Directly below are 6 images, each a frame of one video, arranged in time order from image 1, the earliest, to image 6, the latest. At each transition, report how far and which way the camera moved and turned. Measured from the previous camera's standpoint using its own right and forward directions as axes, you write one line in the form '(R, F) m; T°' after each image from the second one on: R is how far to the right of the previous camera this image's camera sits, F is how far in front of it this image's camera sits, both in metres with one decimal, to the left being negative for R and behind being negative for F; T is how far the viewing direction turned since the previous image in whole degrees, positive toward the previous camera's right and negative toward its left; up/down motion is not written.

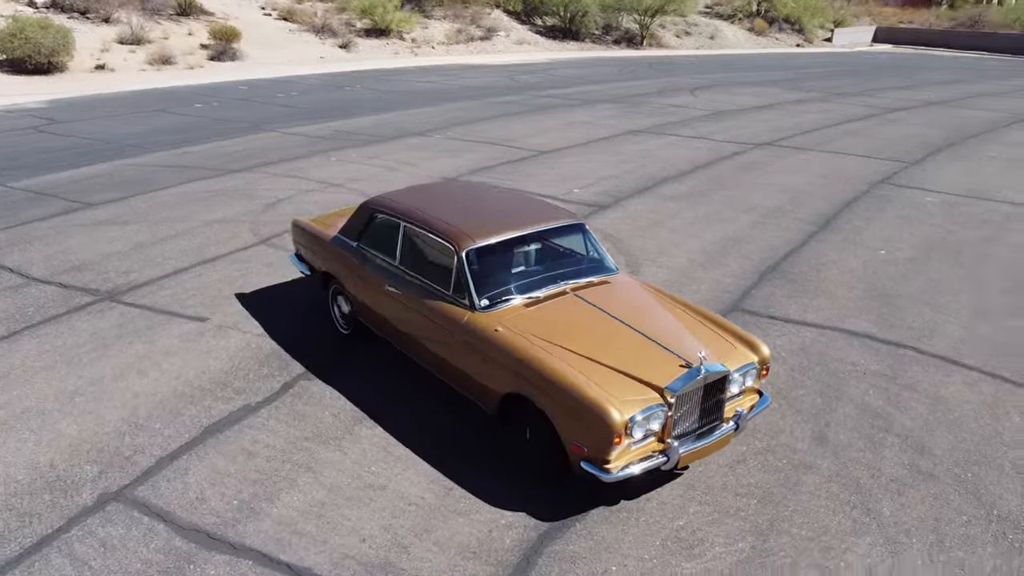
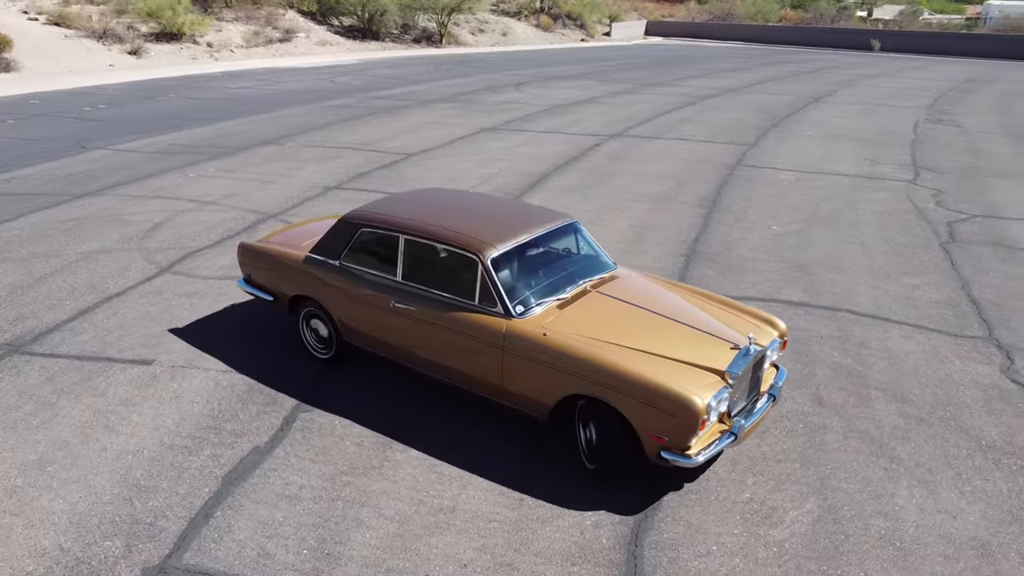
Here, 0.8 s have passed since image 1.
(-1.6, +0.2) m; +14°
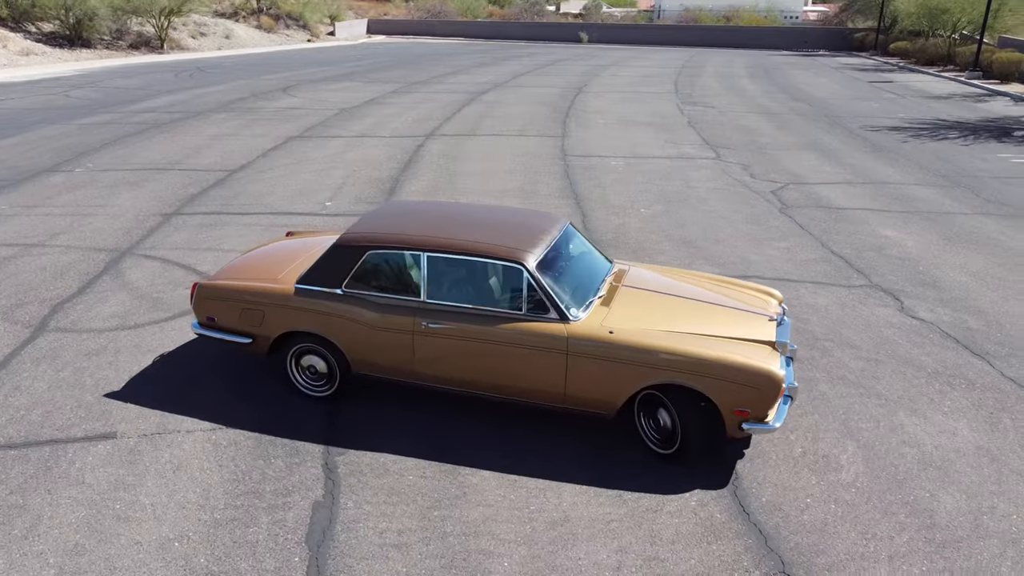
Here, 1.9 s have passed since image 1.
(-2.2, +0.4) m; +19°
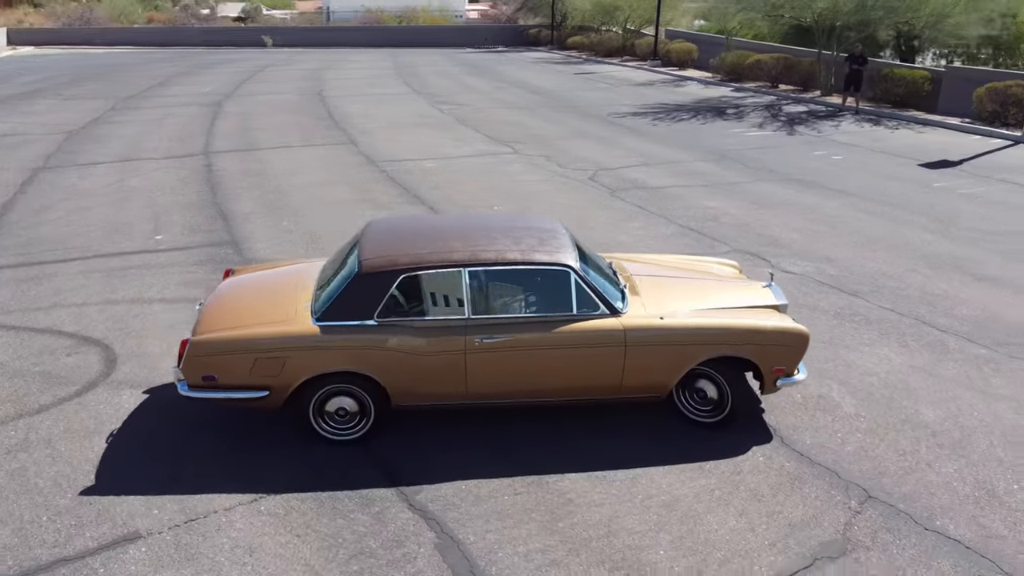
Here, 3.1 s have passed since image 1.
(-2.5, +0.5) m; +22°
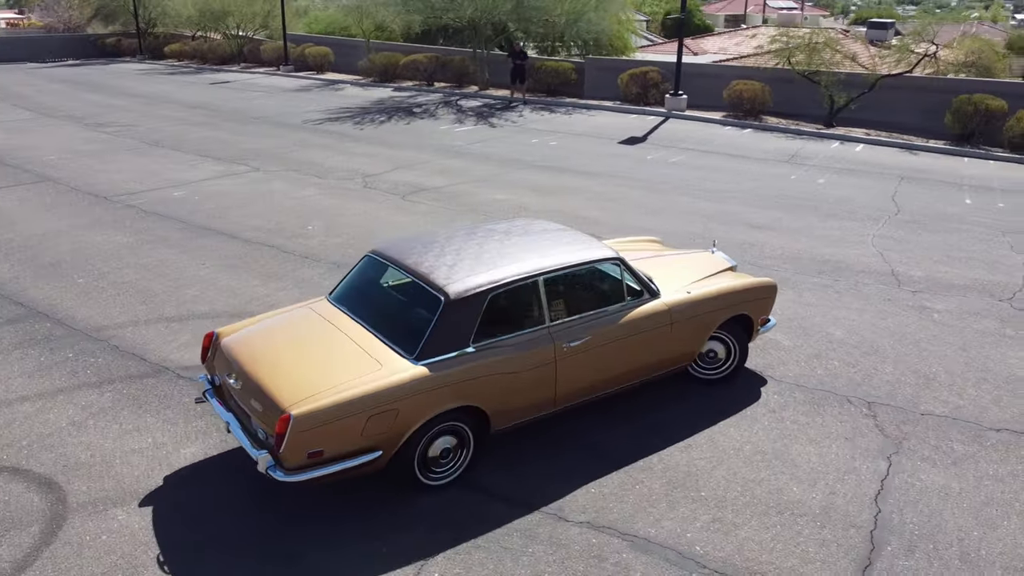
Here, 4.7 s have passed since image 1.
(-3.2, +0.8) m; +28°
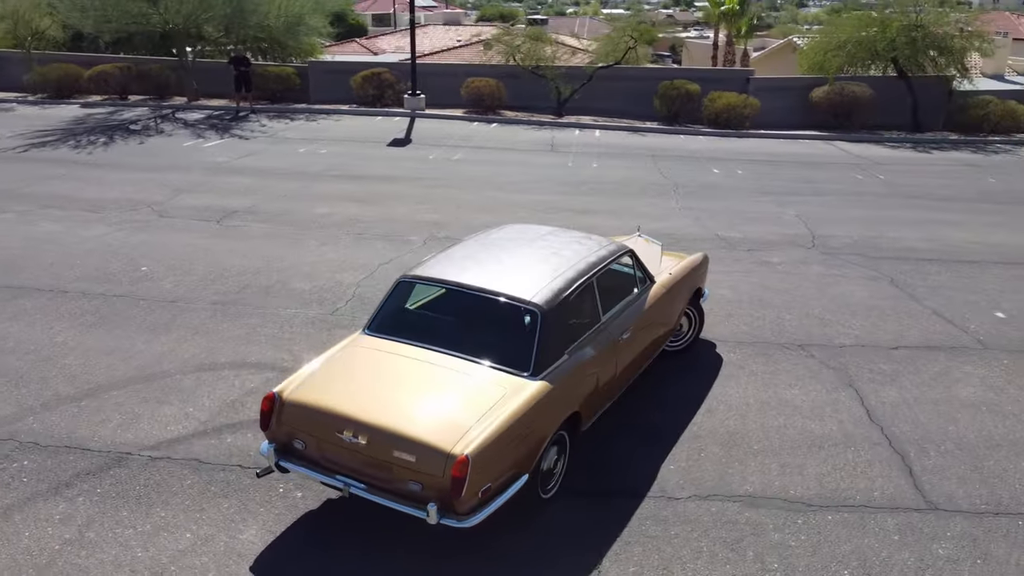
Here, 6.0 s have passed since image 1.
(-2.7, +0.5) m; +23°
